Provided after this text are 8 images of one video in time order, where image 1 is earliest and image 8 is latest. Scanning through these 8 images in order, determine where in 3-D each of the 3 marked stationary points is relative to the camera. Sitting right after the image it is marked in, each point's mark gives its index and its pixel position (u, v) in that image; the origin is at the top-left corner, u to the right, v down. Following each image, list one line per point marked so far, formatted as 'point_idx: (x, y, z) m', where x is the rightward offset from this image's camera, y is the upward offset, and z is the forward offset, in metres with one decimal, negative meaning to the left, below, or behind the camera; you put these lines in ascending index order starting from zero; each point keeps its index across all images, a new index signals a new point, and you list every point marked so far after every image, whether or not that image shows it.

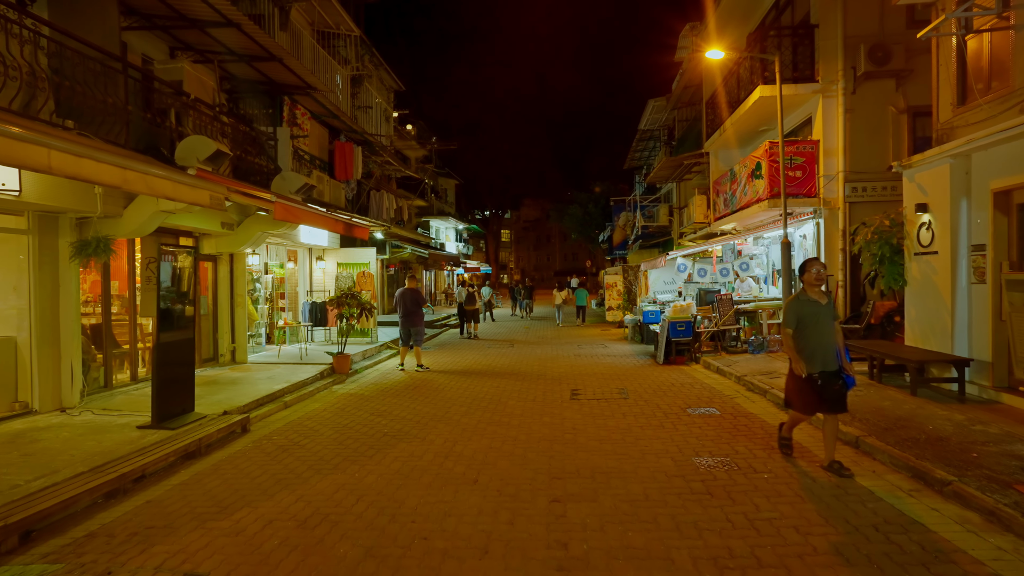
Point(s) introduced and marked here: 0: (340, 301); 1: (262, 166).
0: (-3.5, -0.3, +11.6) m
1: (-4.6, +2.3, +10.8) m
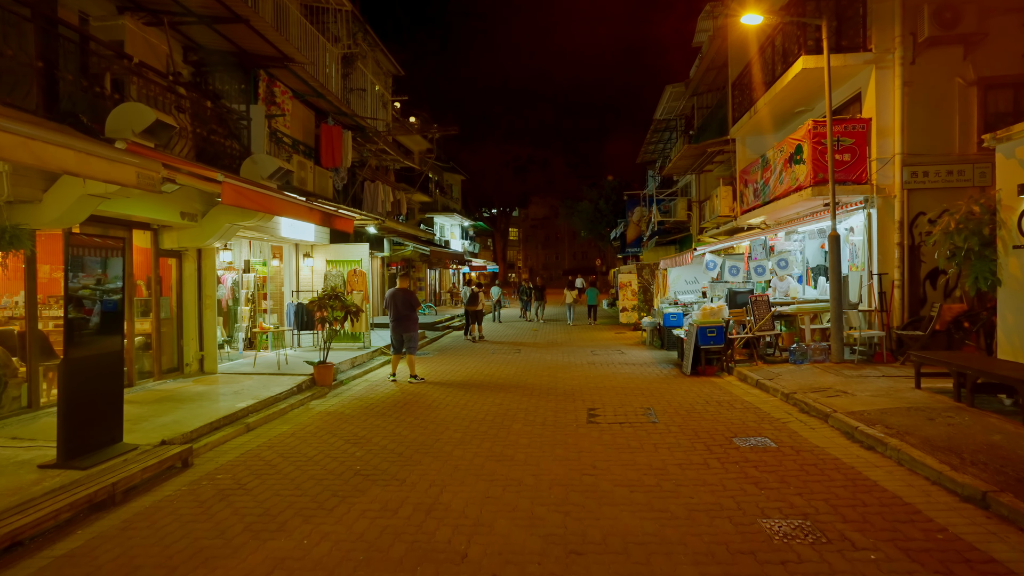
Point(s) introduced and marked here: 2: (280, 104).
0: (-3.4, -0.3, +10.2) m
1: (-4.5, +2.3, +9.4) m
2: (-4.3, +3.4, +10.8) m
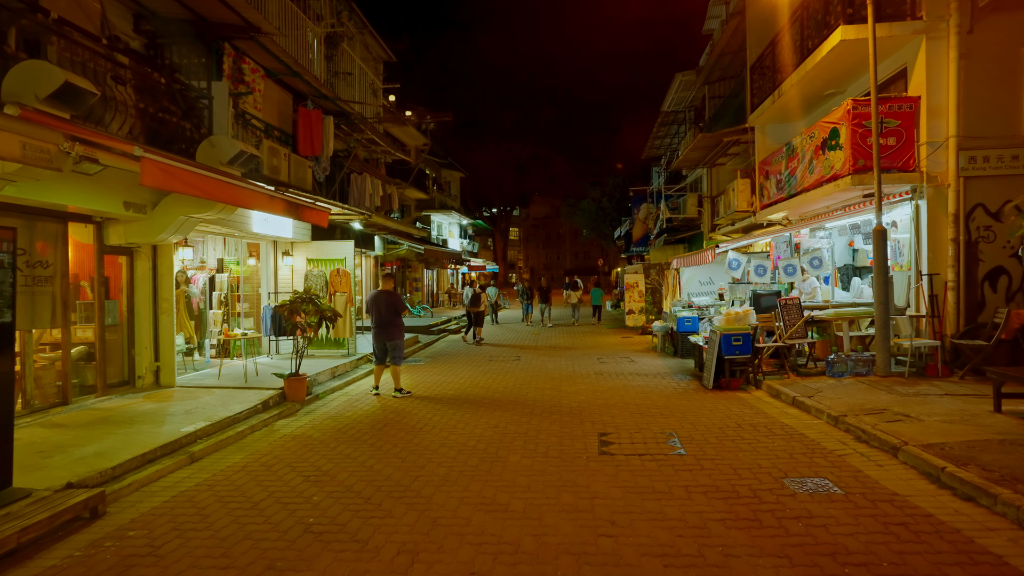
0: (-3.4, -0.3, +9.0) m
1: (-4.6, +2.2, +8.2) m
2: (-4.3, +3.4, +9.6) m
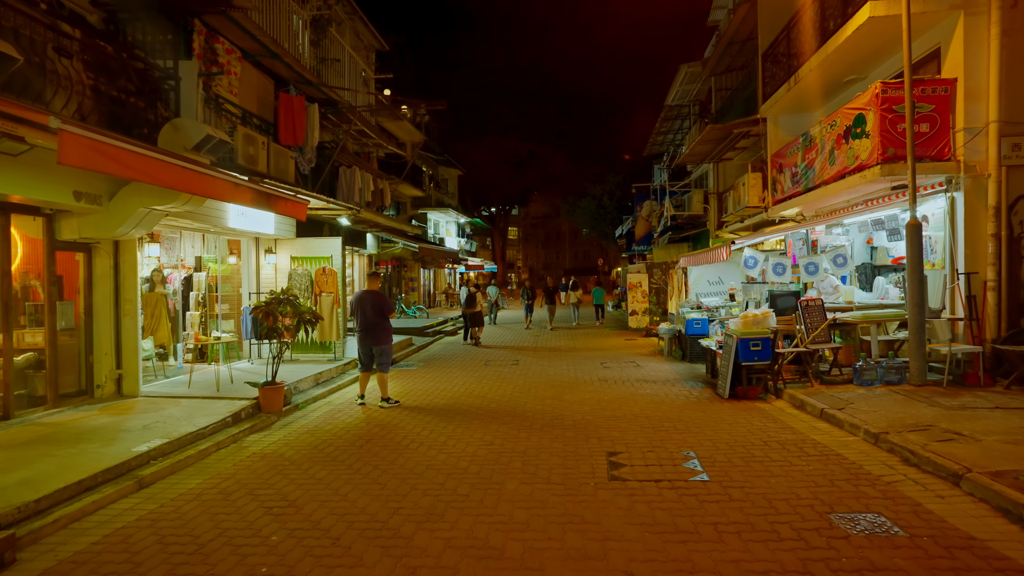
0: (-3.5, -0.3, +8.2) m
1: (-4.6, +2.2, +7.4) m
2: (-4.4, +3.4, +8.8) m
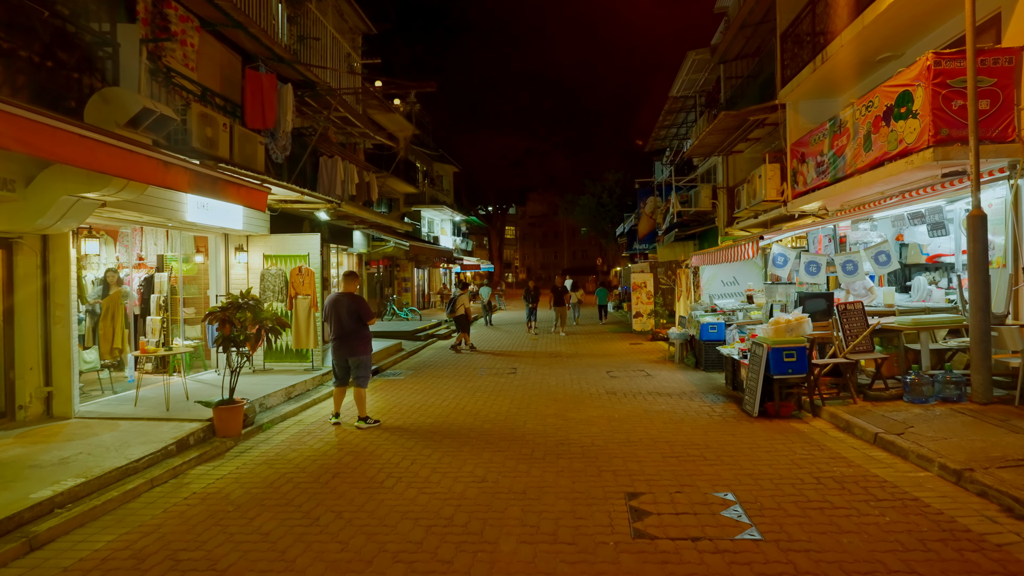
0: (-3.5, -0.4, +7.1) m
1: (-4.6, +2.2, +6.3) m
2: (-4.4, +3.4, +7.7) m
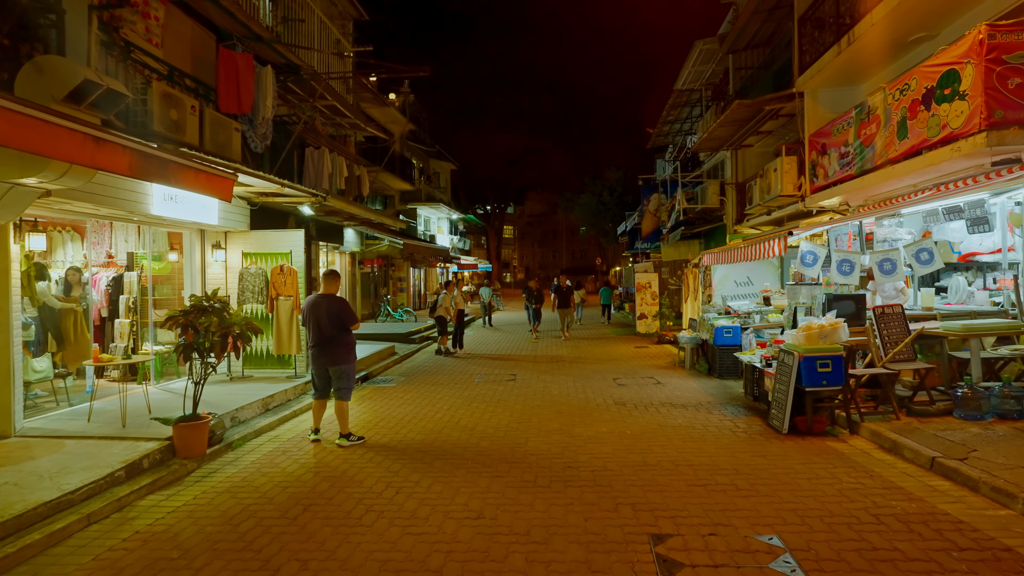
0: (-3.5, -0.4, +6.2) m
1: (-4.6, +2.2, +5.5) m
2: (-4.4, +3.4, +6.9) m
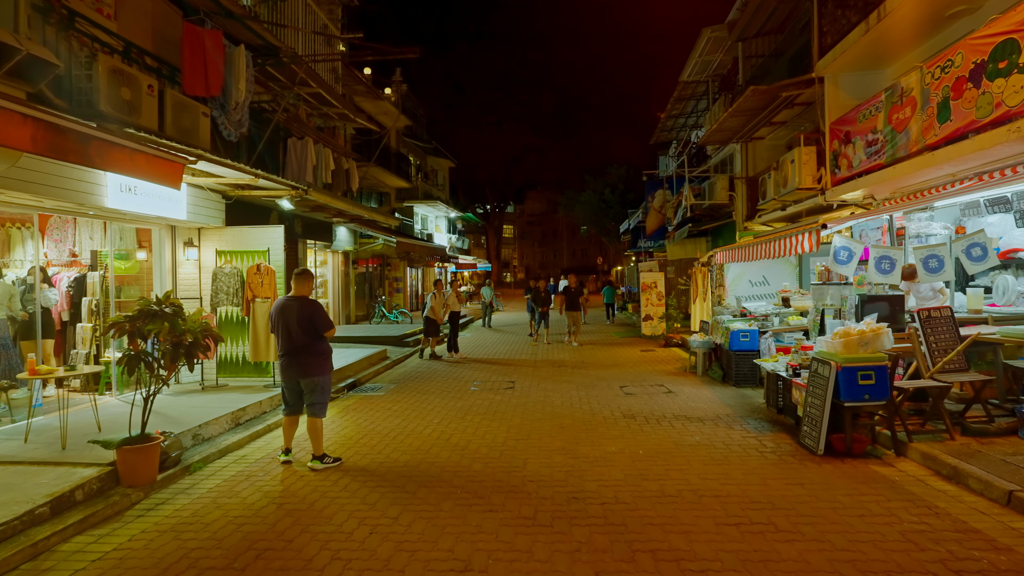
0: (-3.5, -0.4, +5.4) m
1: (-4.7, +2.2, +4.6) m
2: (-4.5, +3.3, +6.0) m
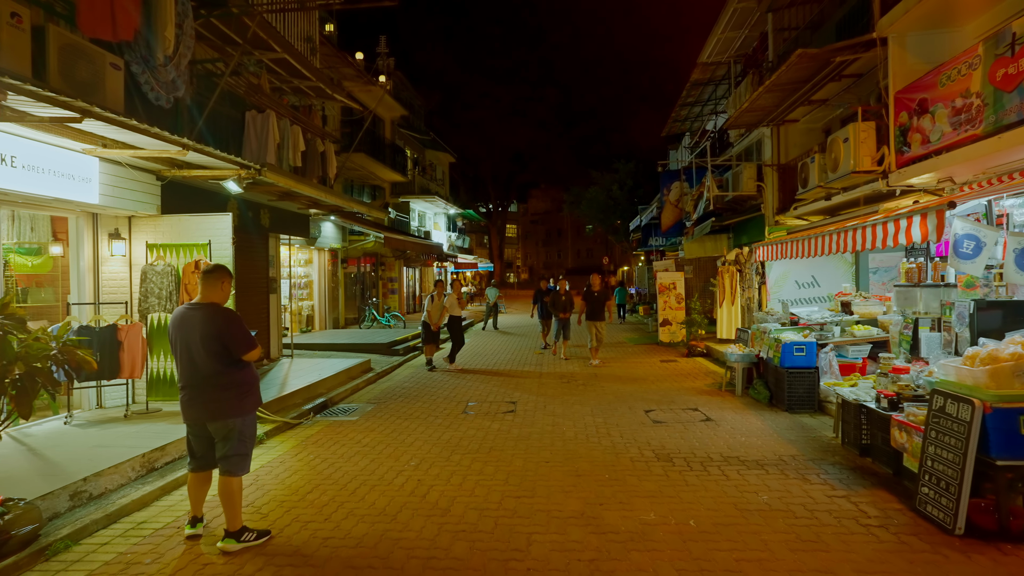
0: (-3.6, -0.4, +3.7) m
1: (-4.7, +2.1, +2.9) m
2: (-4.5, +3.3, +4.3) m
